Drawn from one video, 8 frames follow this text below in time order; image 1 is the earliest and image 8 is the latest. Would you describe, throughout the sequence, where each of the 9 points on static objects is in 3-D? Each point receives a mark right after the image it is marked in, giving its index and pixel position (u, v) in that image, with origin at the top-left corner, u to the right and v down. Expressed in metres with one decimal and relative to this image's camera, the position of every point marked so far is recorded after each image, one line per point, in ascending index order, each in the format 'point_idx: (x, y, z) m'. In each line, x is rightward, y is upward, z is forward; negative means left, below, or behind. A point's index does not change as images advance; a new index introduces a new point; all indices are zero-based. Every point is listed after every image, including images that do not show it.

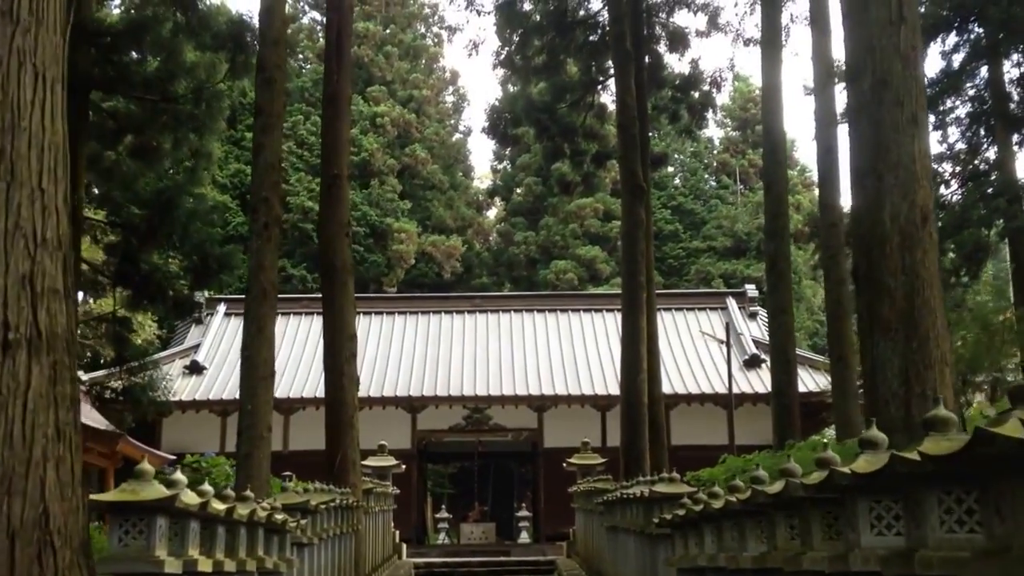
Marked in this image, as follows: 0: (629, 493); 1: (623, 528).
0: (+0.7, -1.2, +9.0) m
1: (+0.7, -1.5, +9.6) m
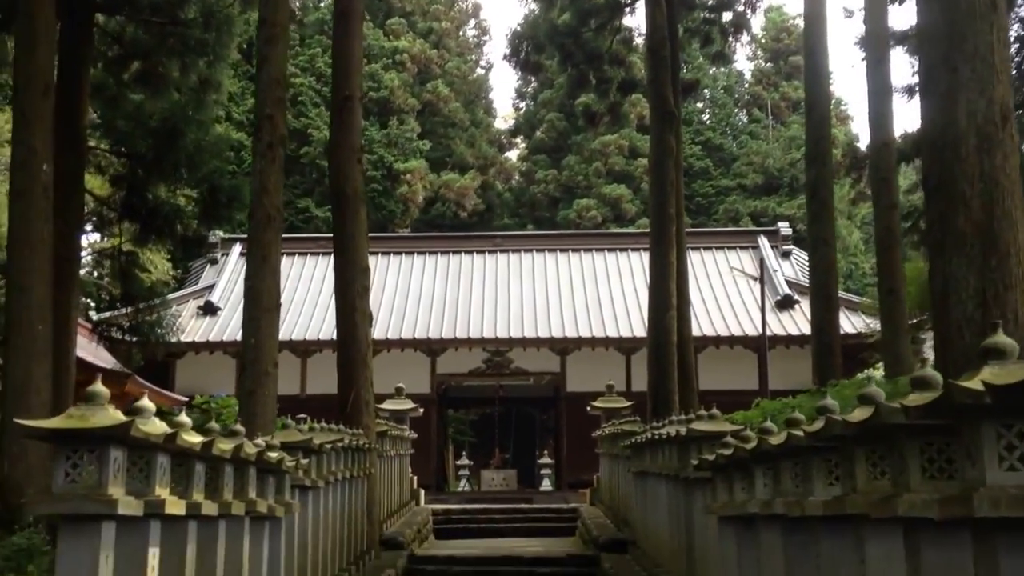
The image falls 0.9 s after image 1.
0: (+0.8, -0.8, +8.4) m
1: (+0.8, -1.1, +9.0) m
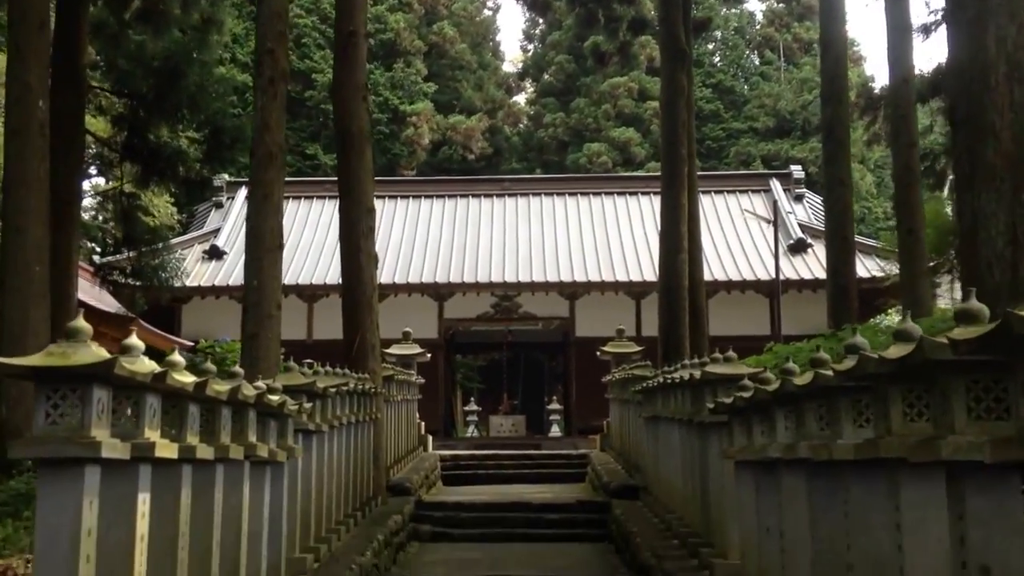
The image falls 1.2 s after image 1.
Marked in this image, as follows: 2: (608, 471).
0: (+0.8, -0.5, +8.2) m
1: (+0.9, -0.7, +8.8) m
2: (+0.8, -1.5, +12.6) m
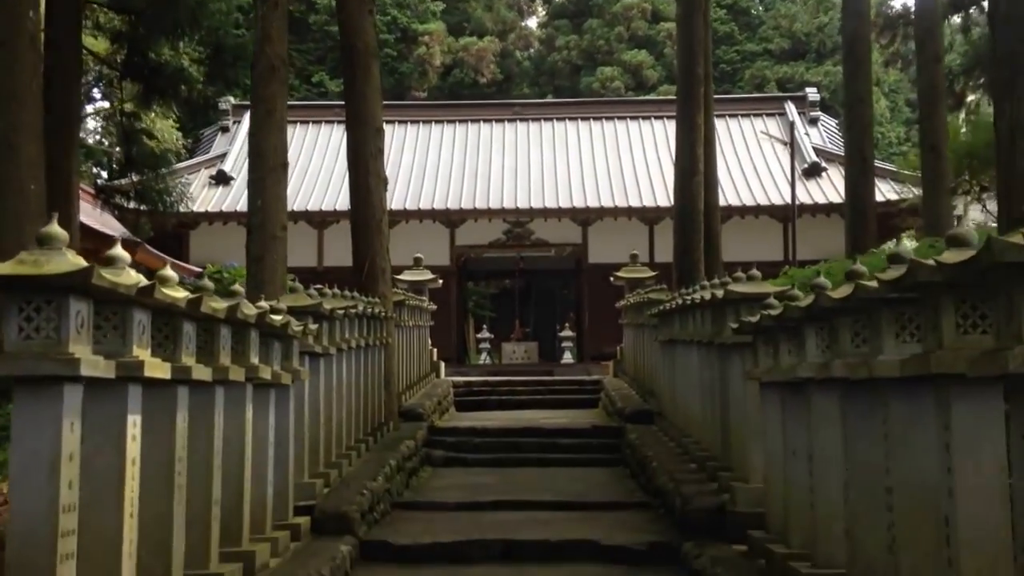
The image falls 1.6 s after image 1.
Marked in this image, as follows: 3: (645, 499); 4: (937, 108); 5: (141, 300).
0: (+0.9, -0.1, +7.9) m
1: (+0.9, -0.3, +8.5) m
2: (+0.9, -0.9, +12.4) m
3: (+0.7, -1.1, +7.8) m
4: (+2.5, +1.1, +9.2) m
5: (-0.8, 0.0, +3.2) m
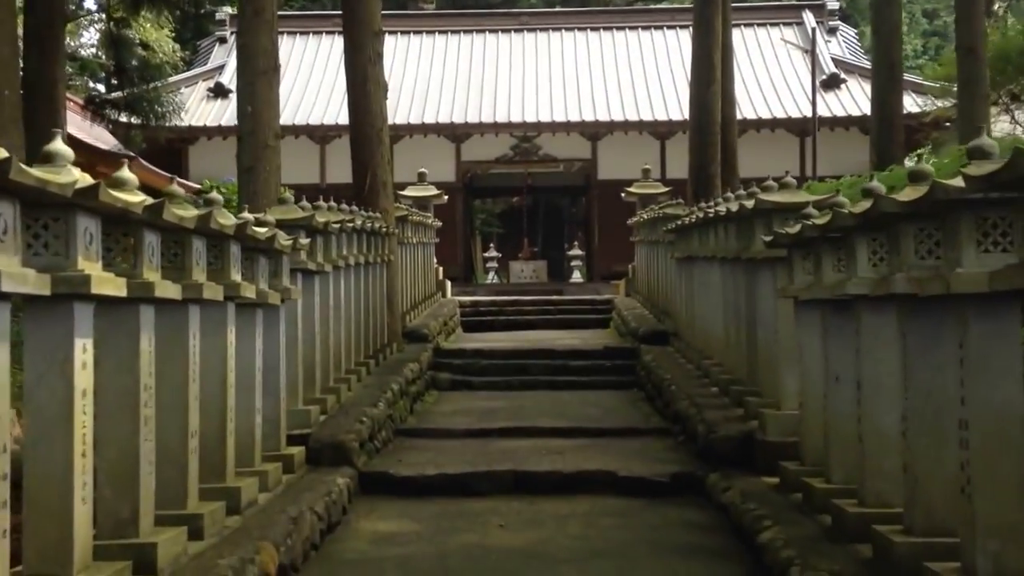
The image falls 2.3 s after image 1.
0: (+1.0, +0.4, +7.4) m
1: (+1.0, +0.2, +8.1) m
2: (+0.9, -0.2, +12.0) m
3: (+0.7, -0.6, +7.4) m
4: (+2.5, +1.5, +8.6) m
5: (-0.7, +0.1, +2.7) m
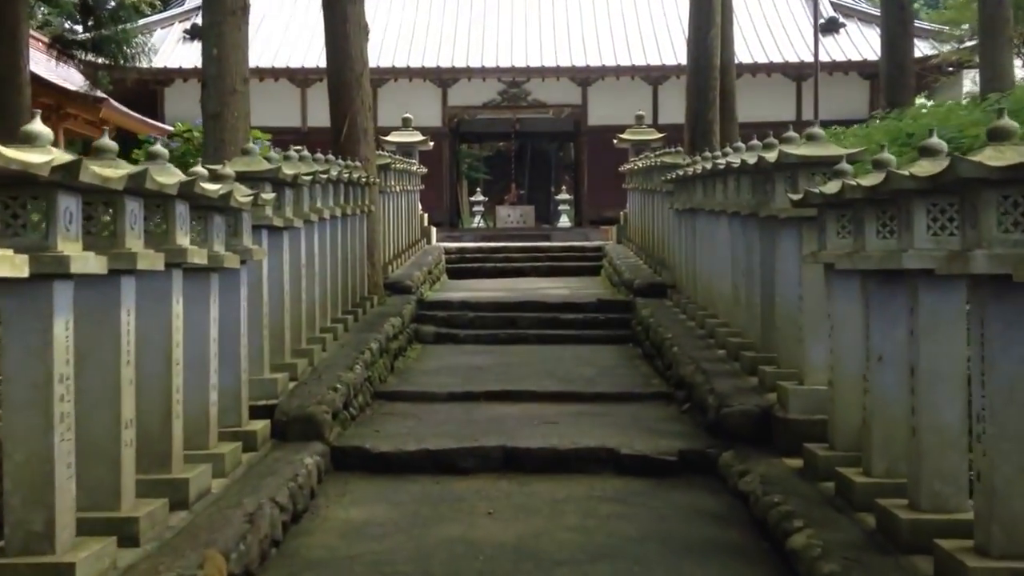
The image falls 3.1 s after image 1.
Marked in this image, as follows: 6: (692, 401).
0: (+0.9, +0.6, +6.8) m
1: (+0.9, +0.4, +7.4) m
2: (+0.9, +0.1, +11.4) m
3: (+0.7, -0.4, +6.8) m
4: (+2.5, +1.8, +8.0) m
5: (-0.7, +0.2, +2.1) m
6: (+0.7, -0.4, +6.0) m
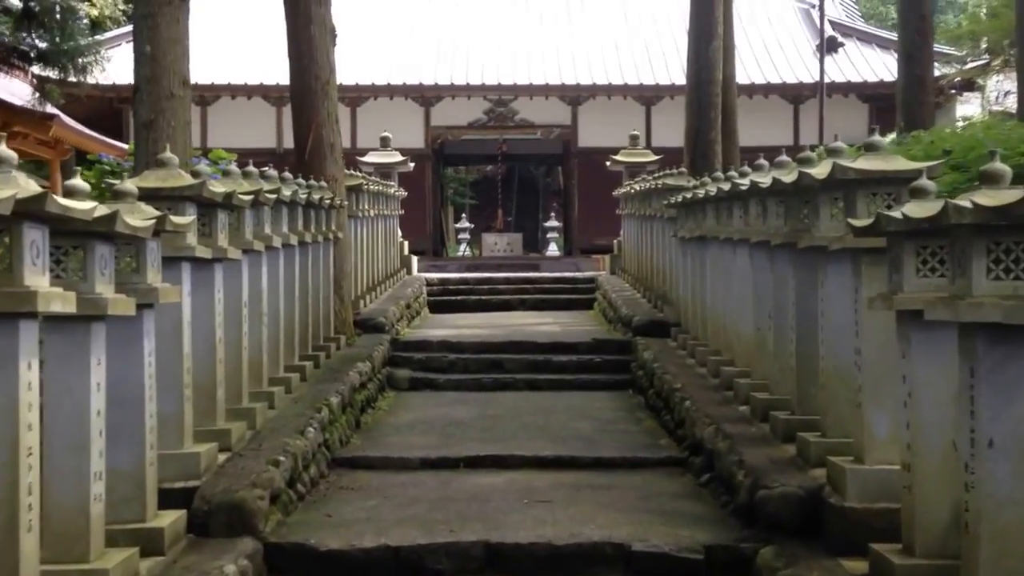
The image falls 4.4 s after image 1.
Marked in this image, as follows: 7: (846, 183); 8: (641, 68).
0: (+0.8, +0.4, +5.8) m
1: (+0.9, +0.2, +6.4) m
2: (+0.8, -0.1, +10.3) m
3: (+0.6, -0.6, +5.7) m
4: (+2.4, +1.6, +7.0) m
5: (-0.8, +0.1, +1.0) m
6: (+0.6, -0.6, +5.0) m
7: (+0.8, +0.3, +4.0) m
8: (+1.4, +2.4, +17.1) m
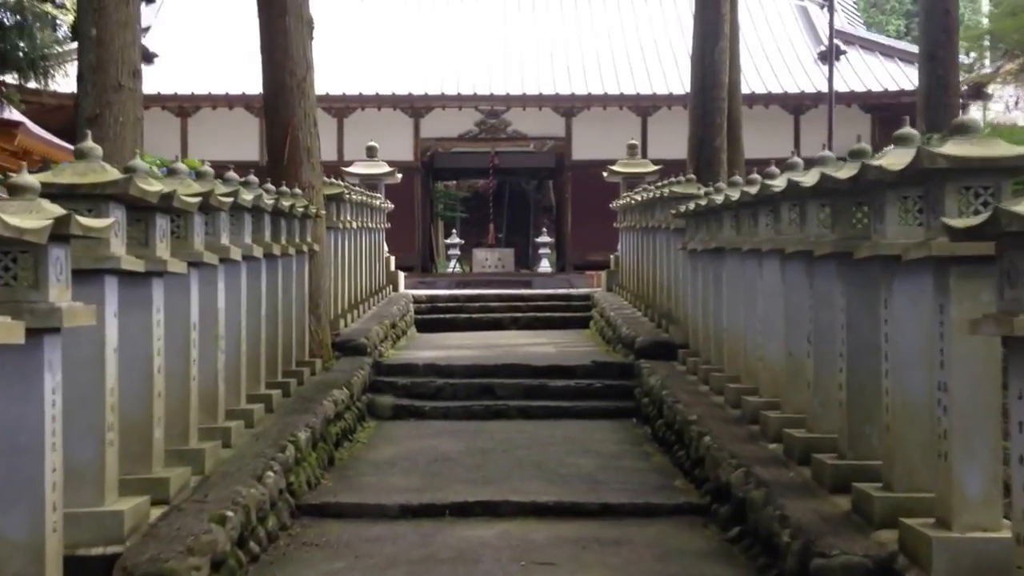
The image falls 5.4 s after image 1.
0: (+0.8, +0.3, +5.0) m
1: (+0.9, +0.1, +5.6) m
2: (+0.7, -0.2, +9.5) m
3: (+0.6, -0.7, +5.0) m
4: (+2.4, +1.5, +6.2) m
5: (-0.7, +0.1, +0.2) m
6: (+0.6, -0.6, +4.2) m
7: (+0.8, +0.2, +3.2) m
8: (+1.3, +2.2, +16.4) m
